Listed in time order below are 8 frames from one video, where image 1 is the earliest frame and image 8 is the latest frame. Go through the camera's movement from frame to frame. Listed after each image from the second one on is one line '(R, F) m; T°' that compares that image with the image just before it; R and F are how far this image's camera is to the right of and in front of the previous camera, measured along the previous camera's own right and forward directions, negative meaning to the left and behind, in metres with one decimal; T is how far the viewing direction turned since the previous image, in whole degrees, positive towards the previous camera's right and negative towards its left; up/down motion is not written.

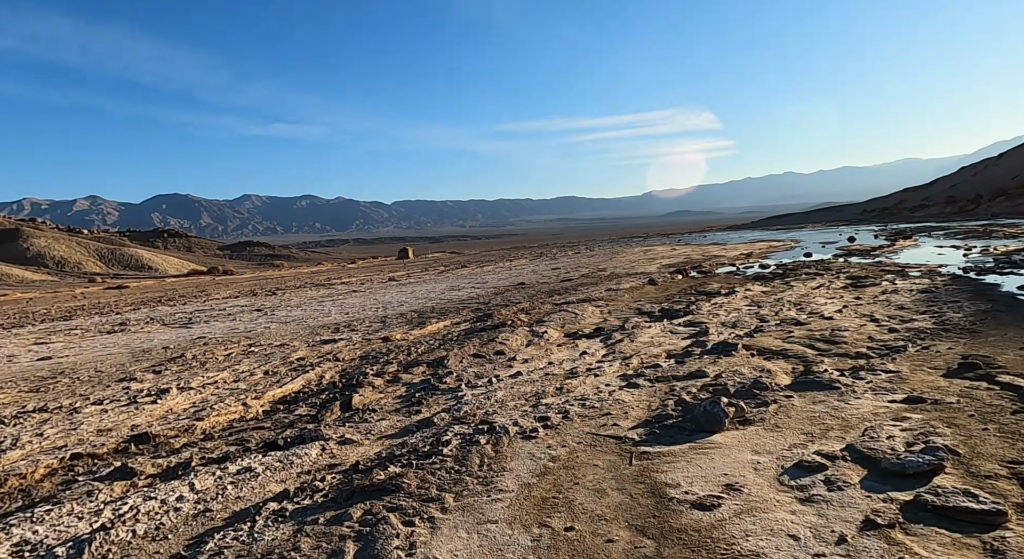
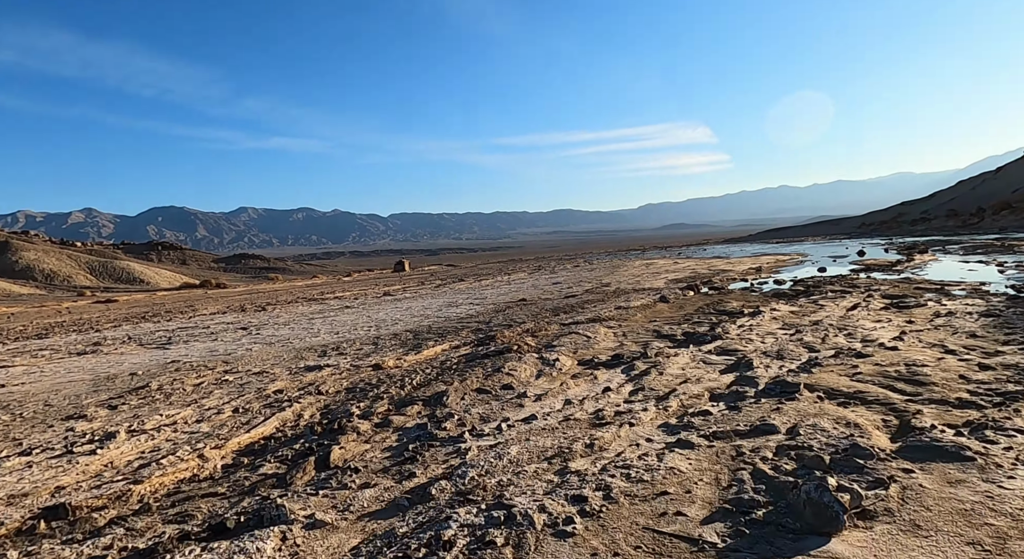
(-0.2, +1.0) m; 0°
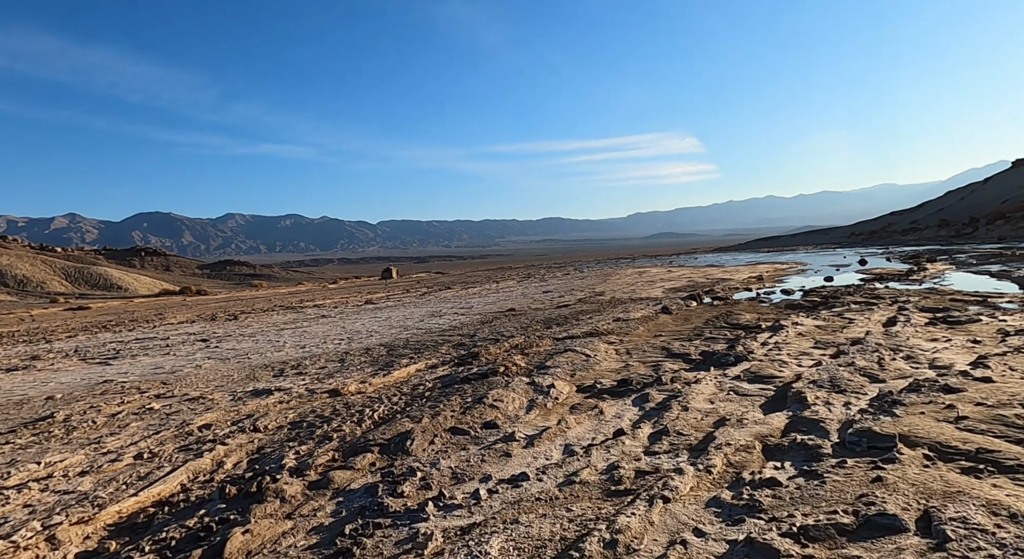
(0.0, +1.4) m; +1°
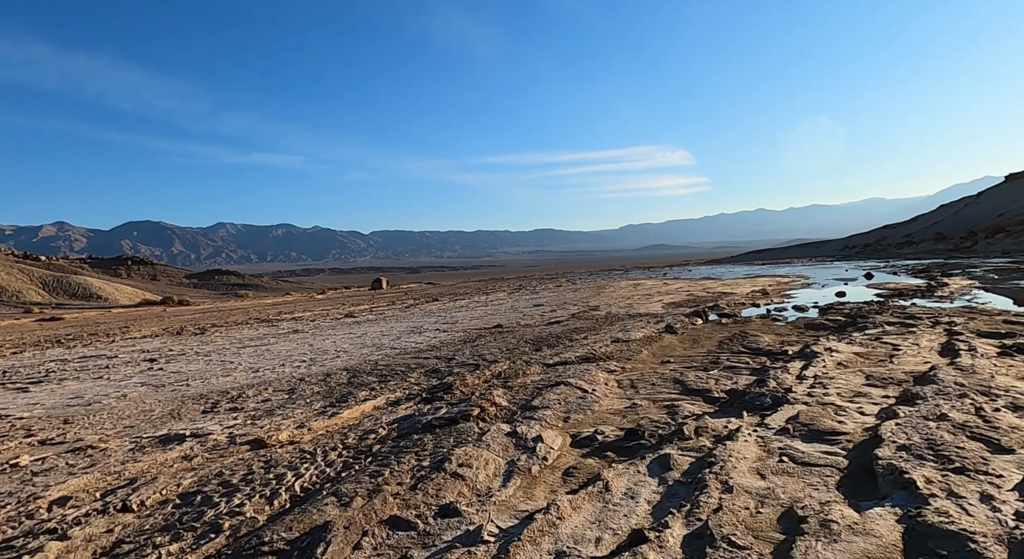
(+0.2, +1.6) m; +1°
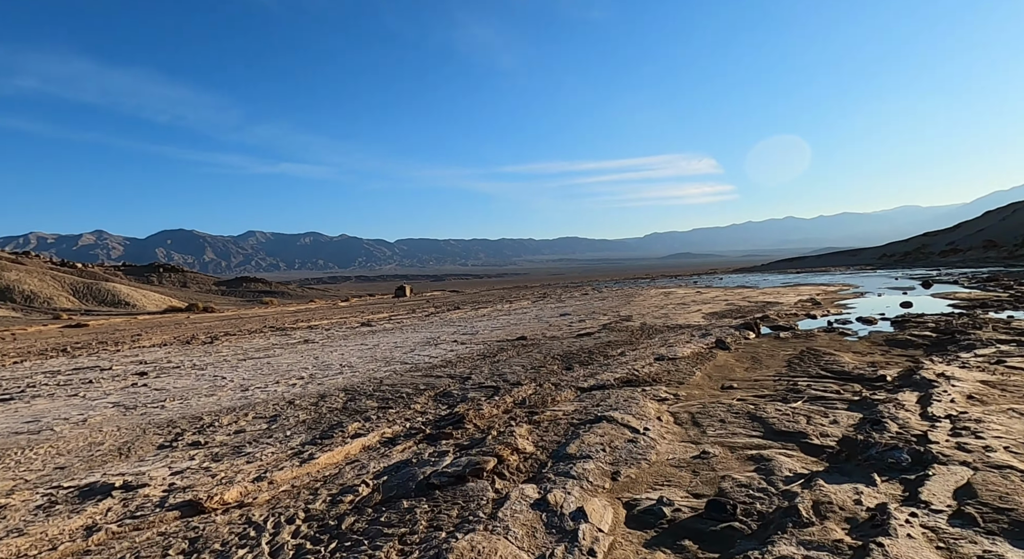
(0.0, +1.6) m; -3°
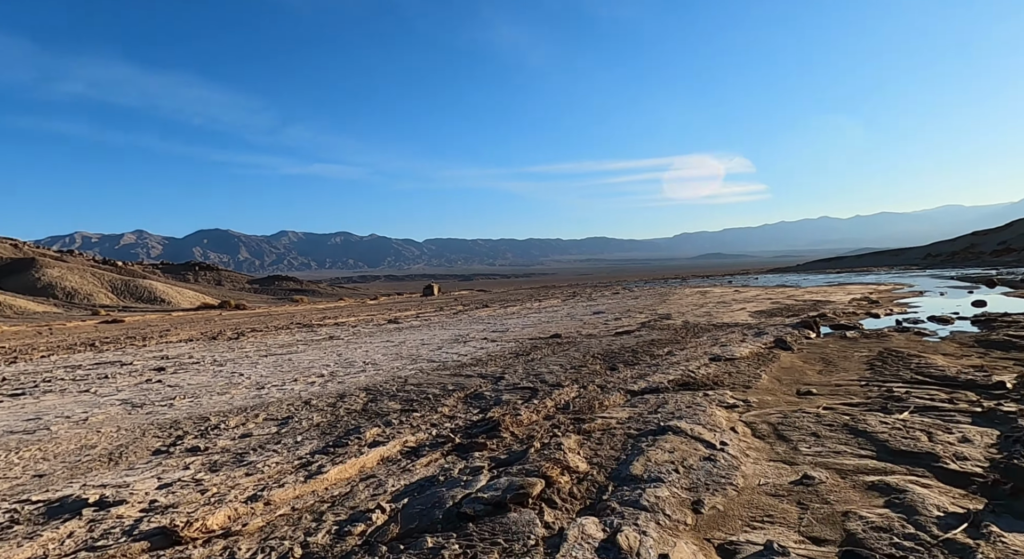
(-0.2, +0.9) m; -3°
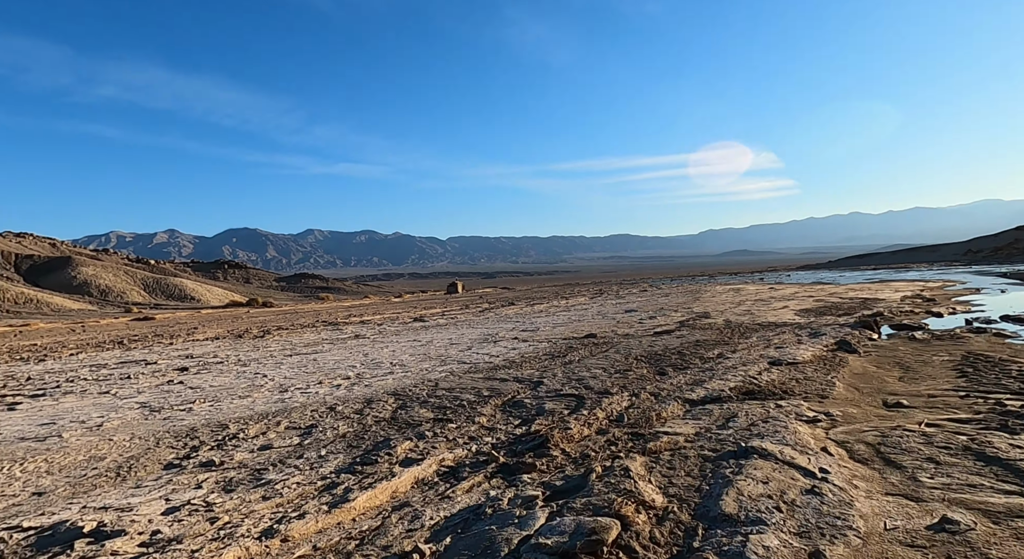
(-0.3, +0.7) m; -2°
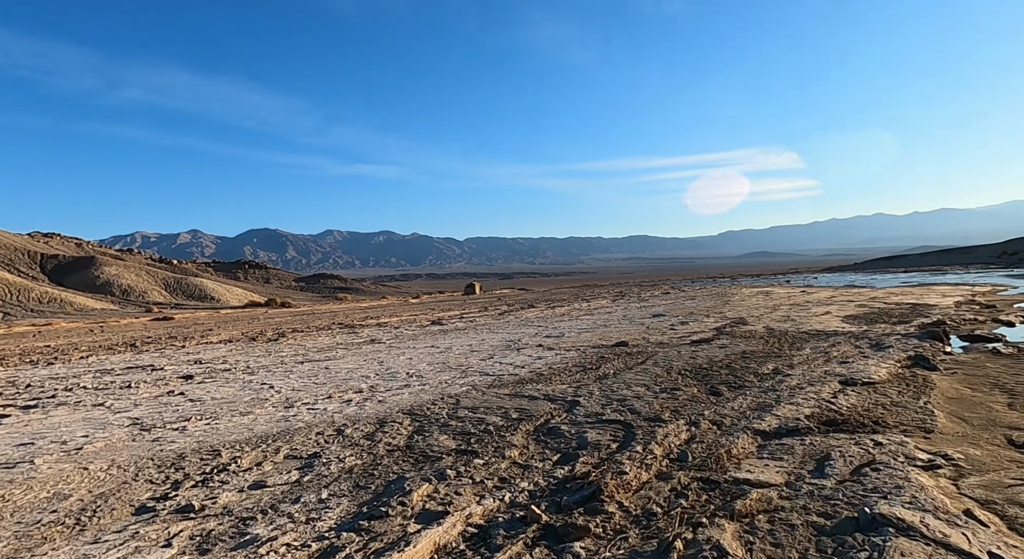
(-0.2, +0.9) m; -2°
